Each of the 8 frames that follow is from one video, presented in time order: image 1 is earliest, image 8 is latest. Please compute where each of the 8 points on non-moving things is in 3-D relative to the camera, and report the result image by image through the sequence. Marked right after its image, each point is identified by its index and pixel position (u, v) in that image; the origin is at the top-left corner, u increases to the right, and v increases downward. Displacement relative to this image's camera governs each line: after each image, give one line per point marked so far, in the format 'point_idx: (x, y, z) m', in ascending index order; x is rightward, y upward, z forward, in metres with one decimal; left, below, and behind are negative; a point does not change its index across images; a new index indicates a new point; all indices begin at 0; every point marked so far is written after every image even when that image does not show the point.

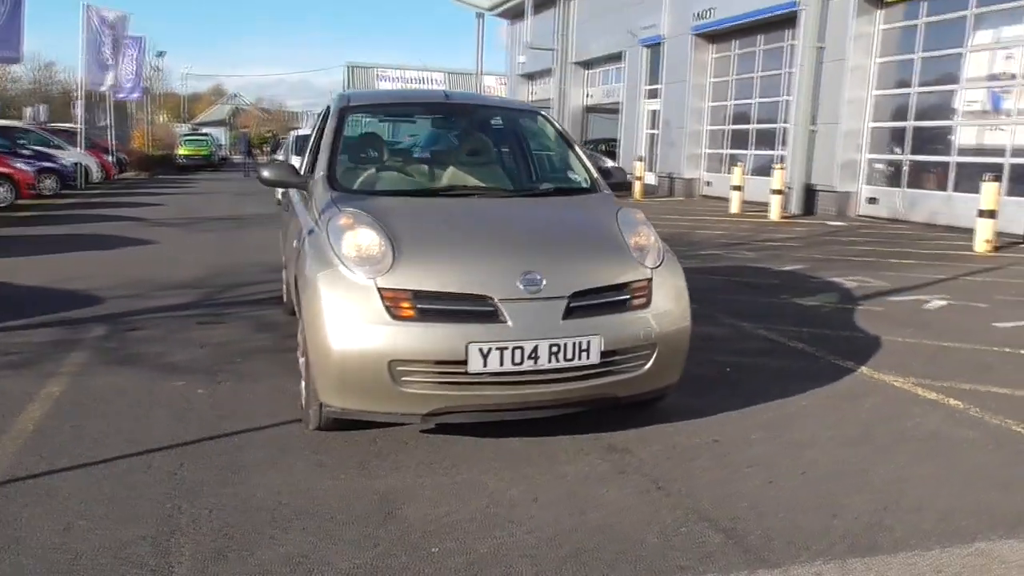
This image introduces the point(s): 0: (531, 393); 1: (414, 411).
0: (+0.1, -0.5, +4.0) m
1: (-0.5, -0.6, +4.0) m
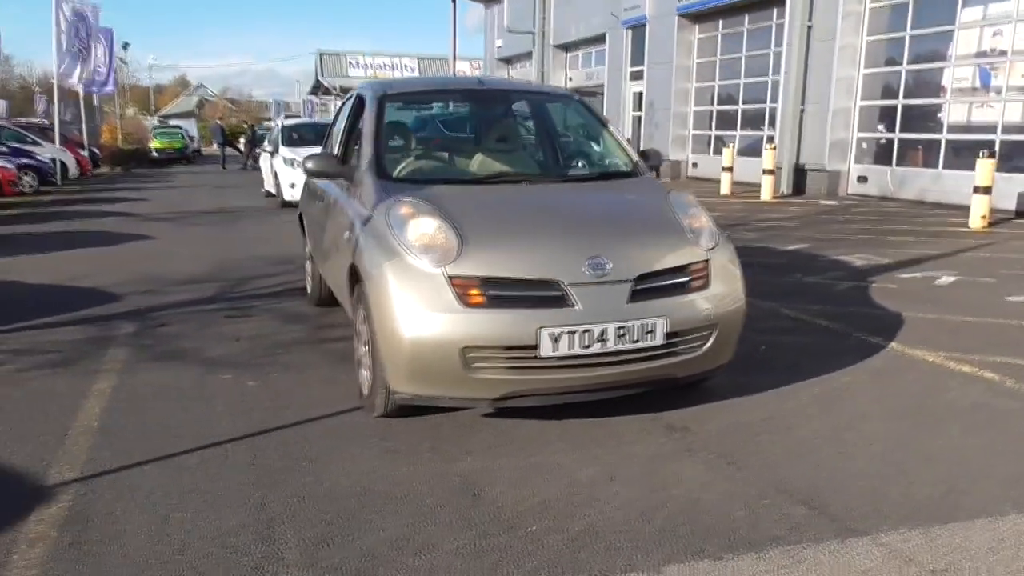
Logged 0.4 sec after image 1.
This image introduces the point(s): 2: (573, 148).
0: (+0.4, -0.4, +4.1) m
1: (-0.1, -0.5, +4.0) m
2: (+0.4, +0.9, +5.4) m
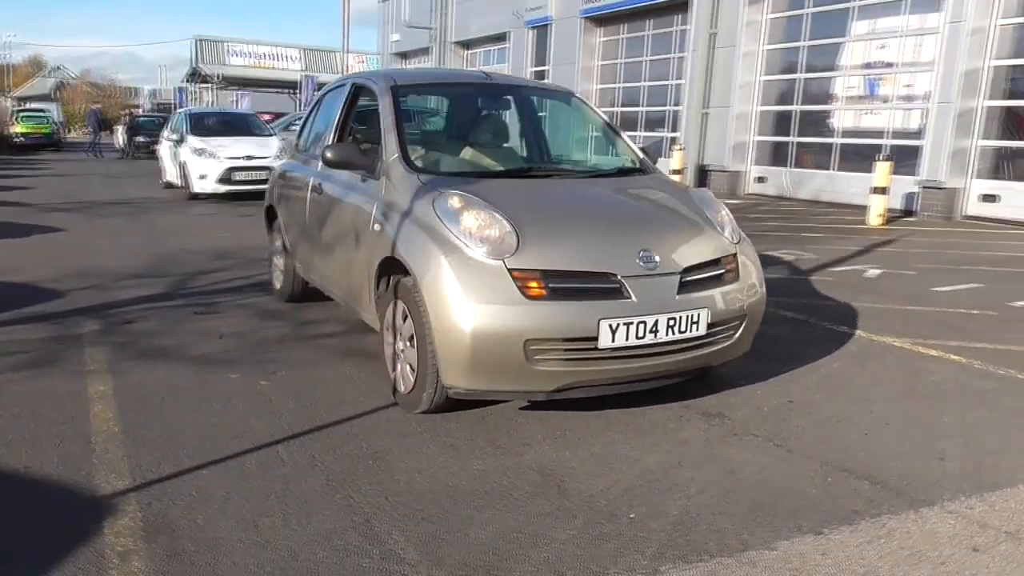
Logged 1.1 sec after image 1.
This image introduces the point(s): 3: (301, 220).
0: (+0.7, -0.4, +4.2) m
1: (+0.1, -0.5, +4.0) m
2: (+0.5, +0.9, +5.5) m
3: (-1.5, +0.5, +6.0) m
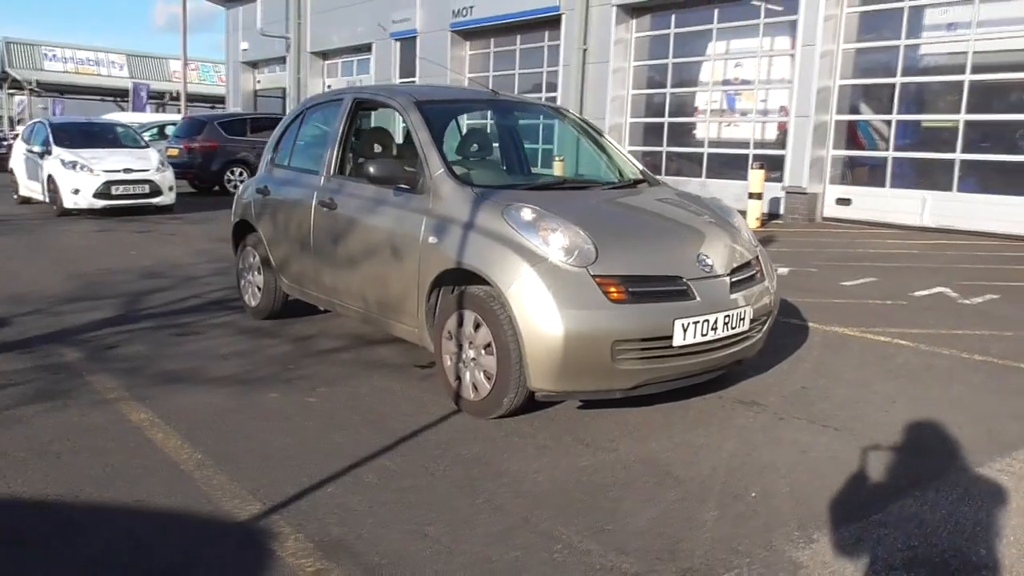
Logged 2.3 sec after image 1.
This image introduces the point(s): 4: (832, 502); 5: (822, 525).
0: (+1.1, -0.4, +4.6) m
1: (+0.6, -0.5, +4.3) m
2: (+0.6, +0.9, +5.8) m
3: (-1.5, +0.4, +5.9) m
4: (+1.4, -0.9, +3.6) m
5: (+1.3, -1.0, +3.4) m
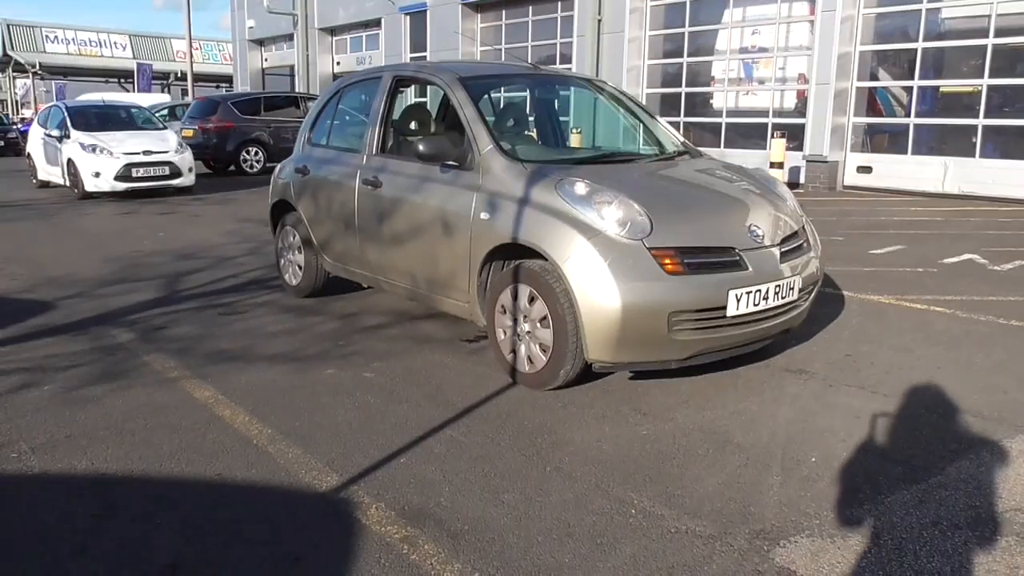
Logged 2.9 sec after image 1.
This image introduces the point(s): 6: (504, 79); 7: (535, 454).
0: (+1.3, -0.2, +4.6) m
1: (+0.9, -0.4, +4.4) m
2: (+0.8, +1.1, +5.8) m
3: (-1.2, +0.5, +6.0) m
4: (+1.7, -0.8, +3.7) m
5: (+1.6, -0.8, +3.5) m
6: (-0.1, +1.4, +5.6) m
7: (+0.1, -0.8, +3.7) m
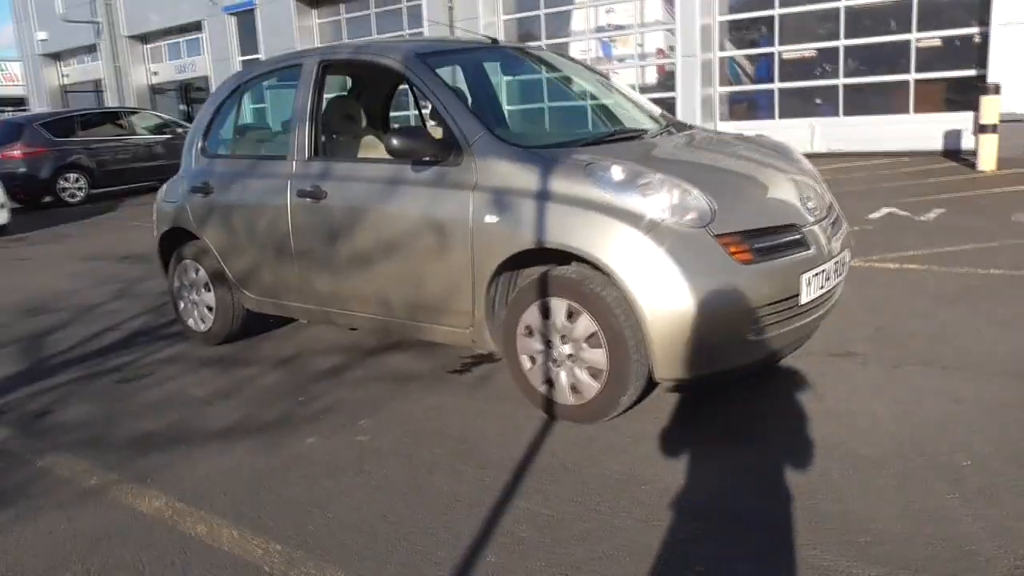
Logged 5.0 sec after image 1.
0: (+1.5, -0.1, +4.0) m
1: (+1.1, -0.3, +3.7) m
2: (+0.6, +1.1, +5.0) m
3: (-1.4, +0.3, +4.8) m
4: (+2.0, -0.6, +3.1) m
5: (+2.0, -0.7, +2.9) m
6: (-0.3, +1.3, +4.6) m
7: (+0.5, -0.8, +2.9) m
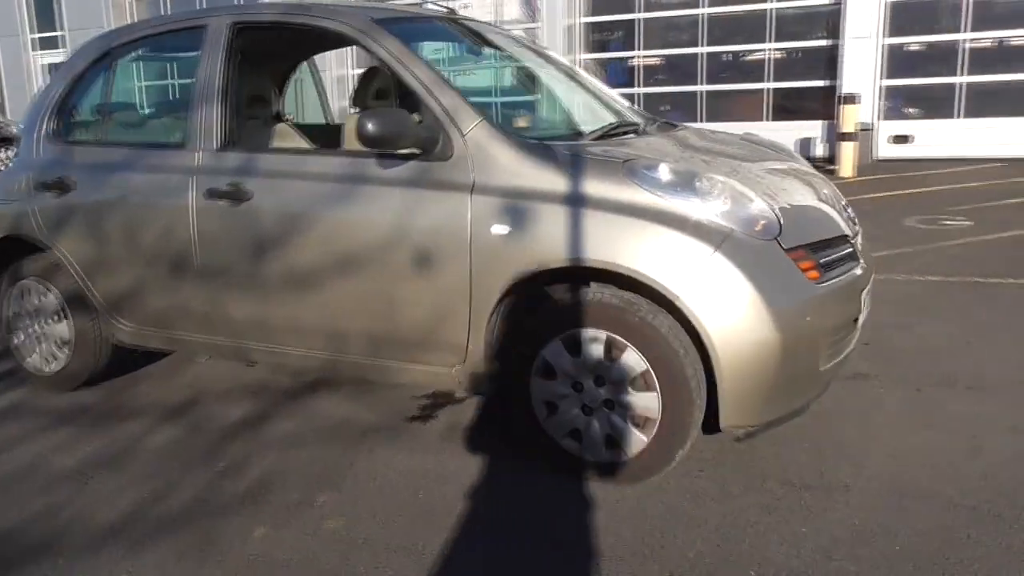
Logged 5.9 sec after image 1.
0: (+1.5, -0.2, +3.5) m
1: (+1.1, -0.4, +3.1) m
2: (+0.3, +1.0, +4.3) m
3: (-1.5, +0.2, +3.7) m
4: (+2.2, -0.7, +2.8) m
5: (+2.2, -0.8, +2.5) m
6: (-0.4, +1.2, +3.7) m
7: (+0.8, -0.9, +2.2) m
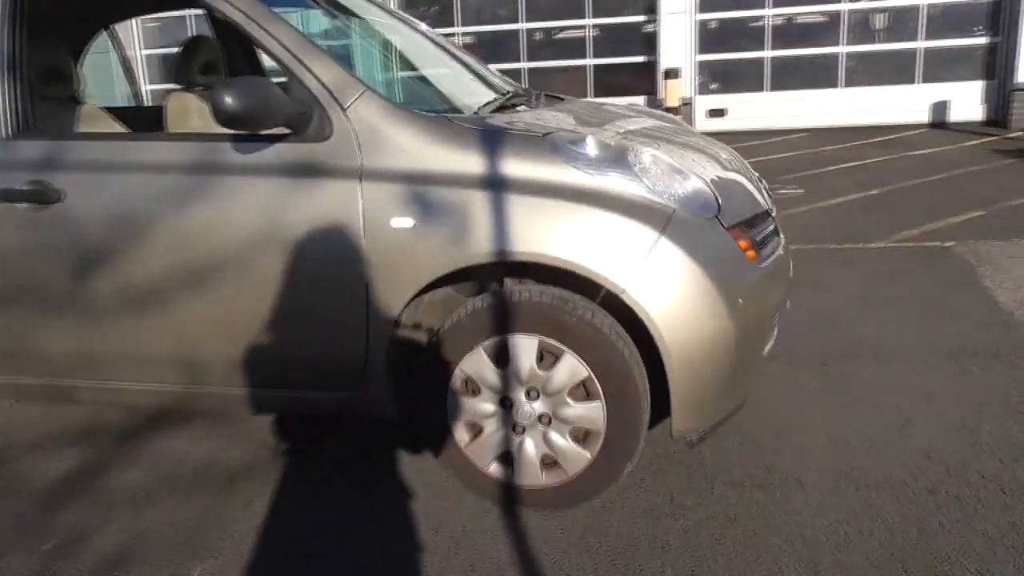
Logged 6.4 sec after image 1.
0: (+1.1, -0.1, +3.3) m
1: (+0.8, -0.3, +2.8) m
2: (-0.3, +1.0, +3.8) m
3: (-1.9, +0.1, +2.8) m
4: (+2.0, -0.6, +2.8) m
5: (+2.0, -0.6, +2.5) m
6: (-0.9, +1.2, +3.1) m
7: (+0.7, -0.9, +1.9) m
